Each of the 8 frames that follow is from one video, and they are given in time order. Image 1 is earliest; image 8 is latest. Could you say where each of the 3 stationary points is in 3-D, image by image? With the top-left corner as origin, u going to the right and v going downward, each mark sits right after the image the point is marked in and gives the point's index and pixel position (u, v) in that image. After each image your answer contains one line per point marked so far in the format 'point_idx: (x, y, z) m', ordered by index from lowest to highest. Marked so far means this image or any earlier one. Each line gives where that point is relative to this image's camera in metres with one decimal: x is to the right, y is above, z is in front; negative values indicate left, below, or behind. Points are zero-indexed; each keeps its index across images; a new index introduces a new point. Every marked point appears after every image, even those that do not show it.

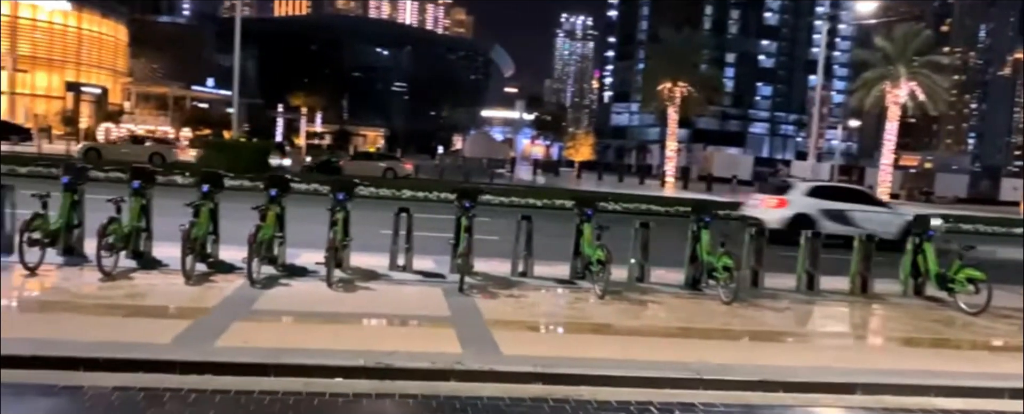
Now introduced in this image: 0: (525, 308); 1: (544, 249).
0: (+0.1, -1.3, +10.6) m
1: (+0.4, -0.8, +14.3) m
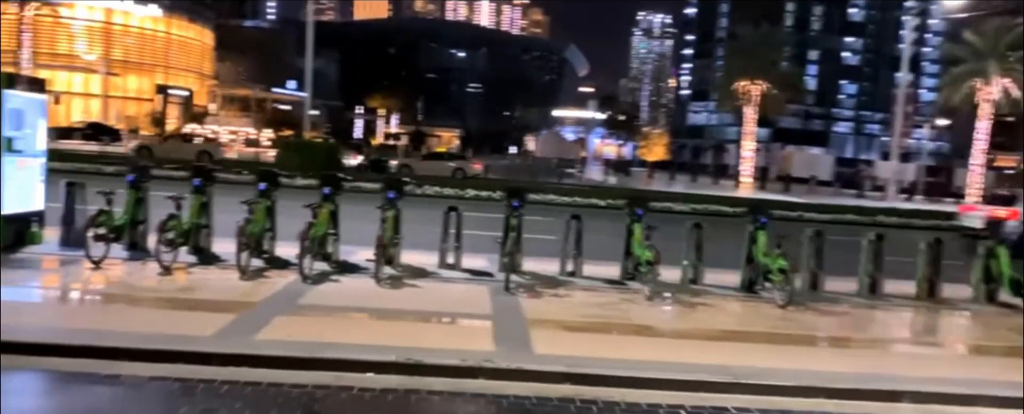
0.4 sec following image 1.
0: (+0.7, -1.3, +10.6) m
1: (+1.3, -0.7, +14.2) m
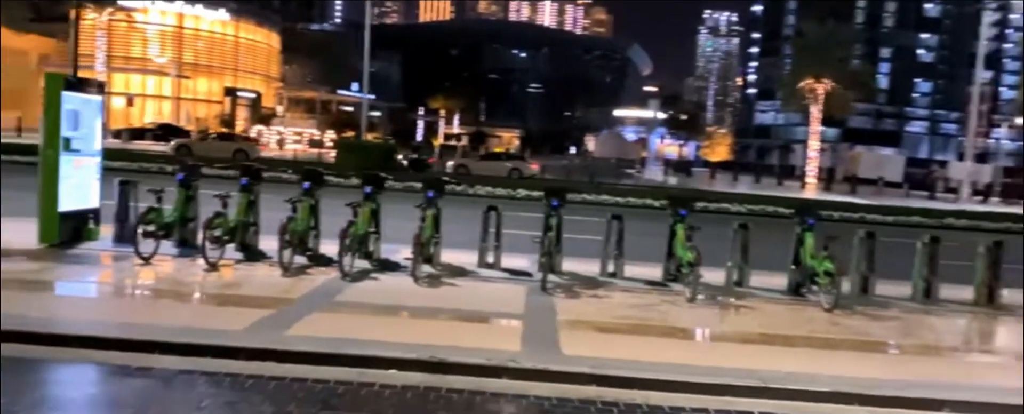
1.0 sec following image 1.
0: (+1.2, -1.3, +10.4) m
1: (+2.0, -0.7, +14.0) m
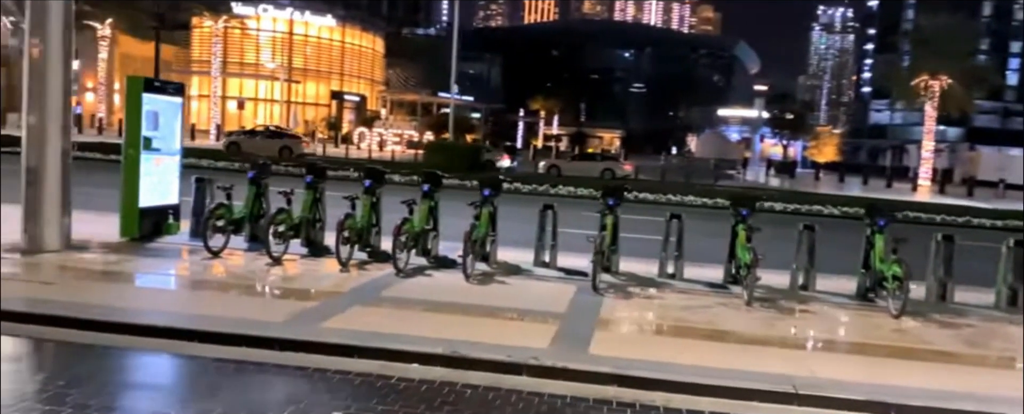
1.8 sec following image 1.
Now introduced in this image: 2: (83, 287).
0: (+1.7, -1.3, +10.2) m
1: (+3.0, -0.7, +13.7) m
2: (-5.1, -1.0, +10.0) m
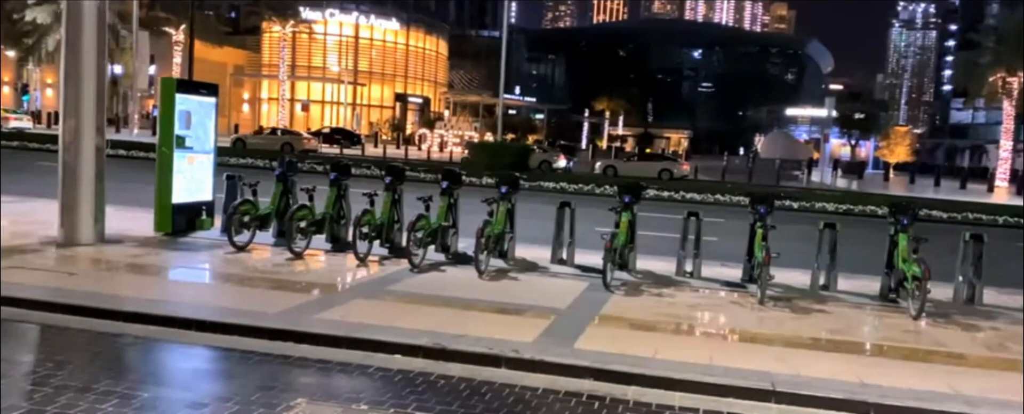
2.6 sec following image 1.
0: (+1.8, -1.2, +10.2) m
1: (+3.4, -0.7, +13.5) m
2: (-5.1, -0.9, +10.4) m
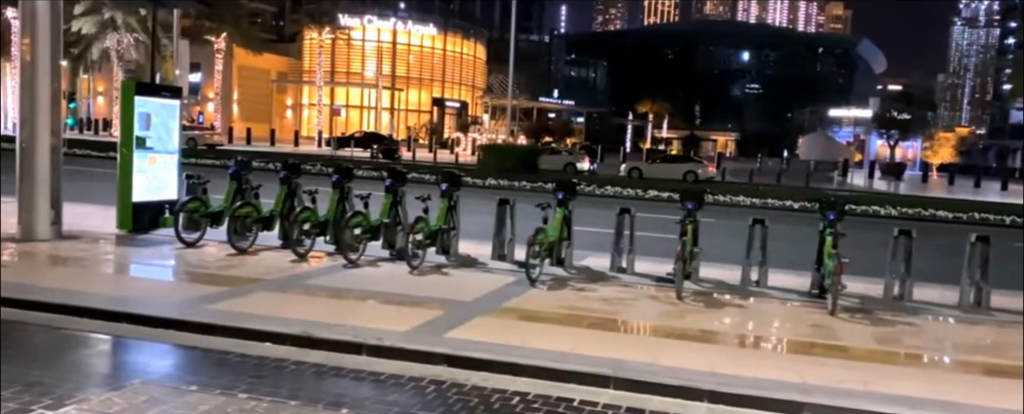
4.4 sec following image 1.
0: (+0.7, -1.2, +10.3) m
1: (+2.5, -0.7, +13.5) m
2: (-6.1, -0.8, +11.0) m
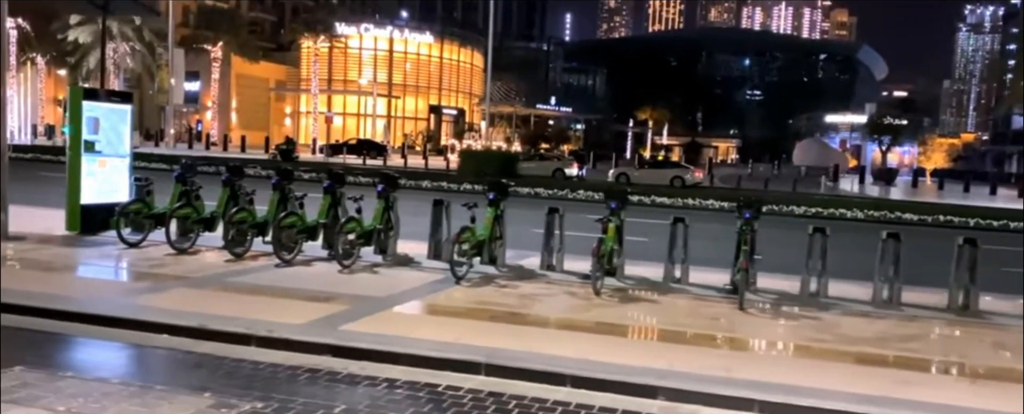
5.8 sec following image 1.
0: (-0.3, -1.1, +10.6) m
1: (+1.5, -0.7, +13.8) m
2: (-7.1, -0.9, +11.3) m
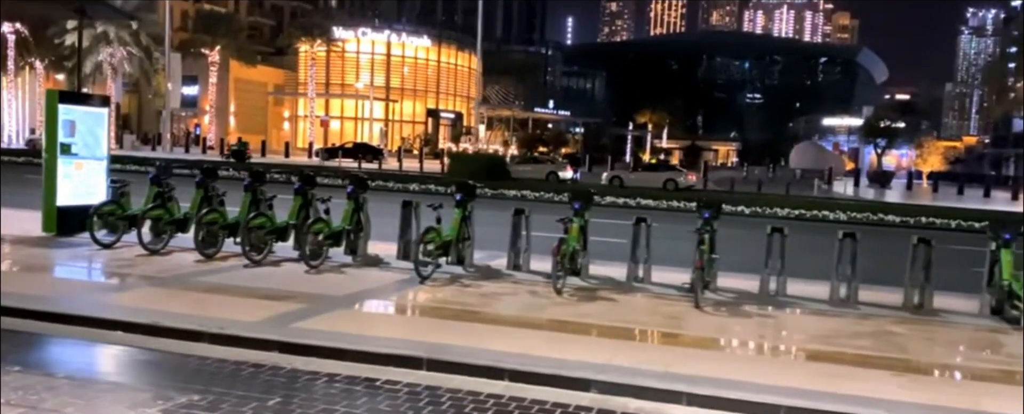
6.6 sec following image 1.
0: (-0.8, -1.1, +10.7) m
1: (+1.0, -0.7, +14.0) m
2: (-7.6, -0.9, +11.4) m
